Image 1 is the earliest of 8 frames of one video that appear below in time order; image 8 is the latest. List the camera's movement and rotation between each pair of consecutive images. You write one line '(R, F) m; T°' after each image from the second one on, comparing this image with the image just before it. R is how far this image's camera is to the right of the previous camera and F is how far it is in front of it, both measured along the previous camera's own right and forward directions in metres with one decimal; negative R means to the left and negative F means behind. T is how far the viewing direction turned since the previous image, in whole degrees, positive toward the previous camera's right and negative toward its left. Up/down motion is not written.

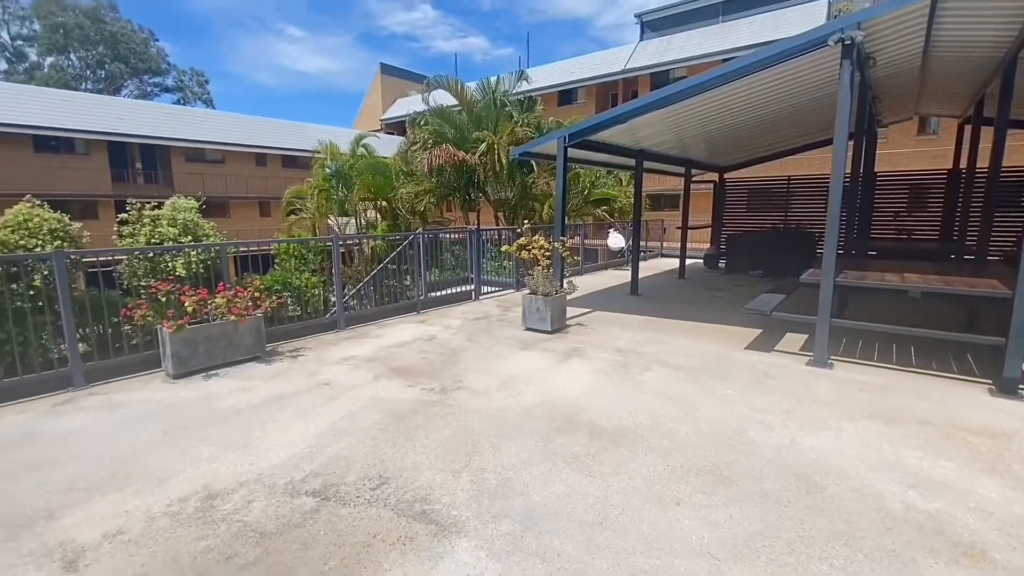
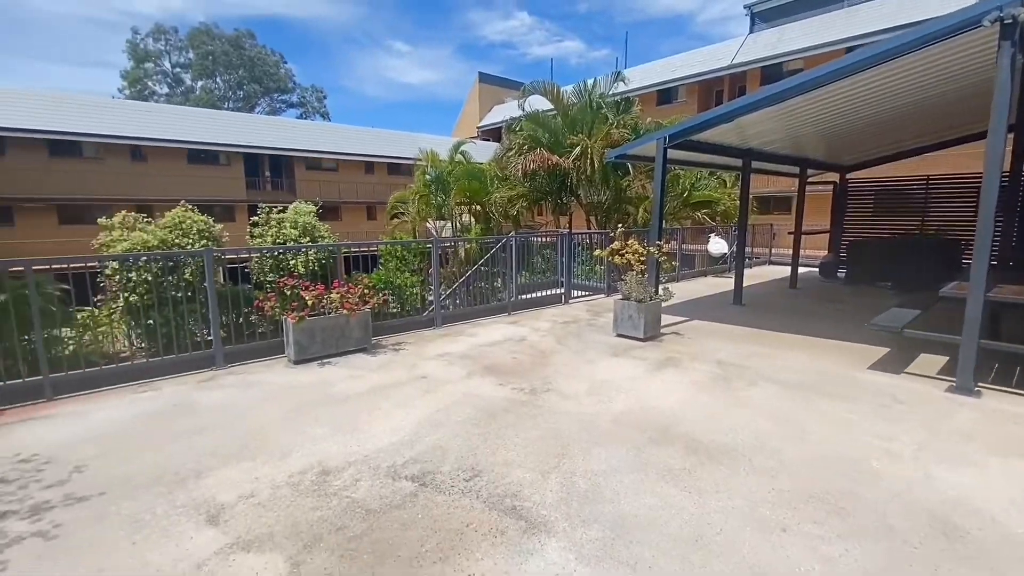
(0.0, 0.0) m; -11°
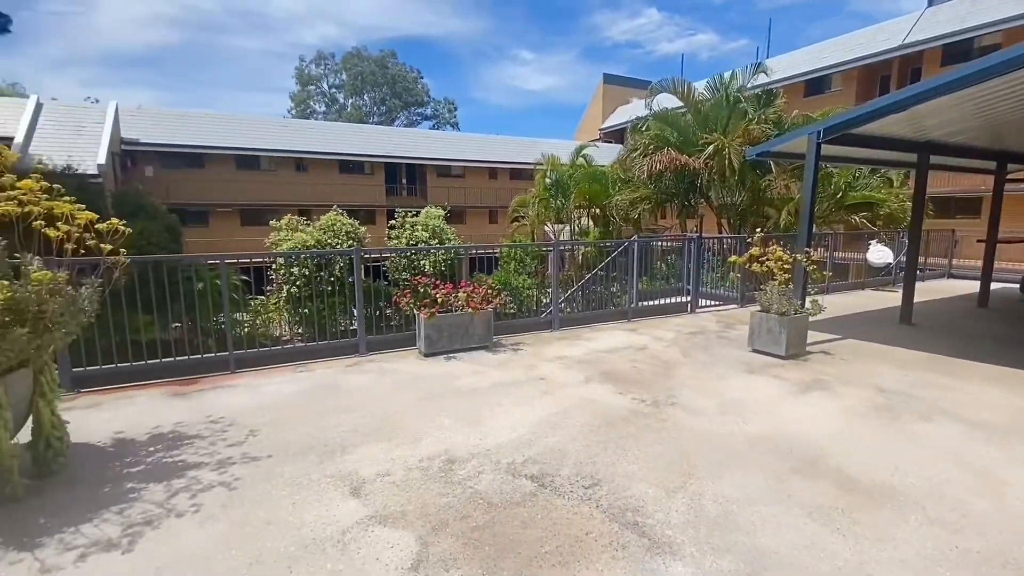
(-0.1, 0.0) m; -14°
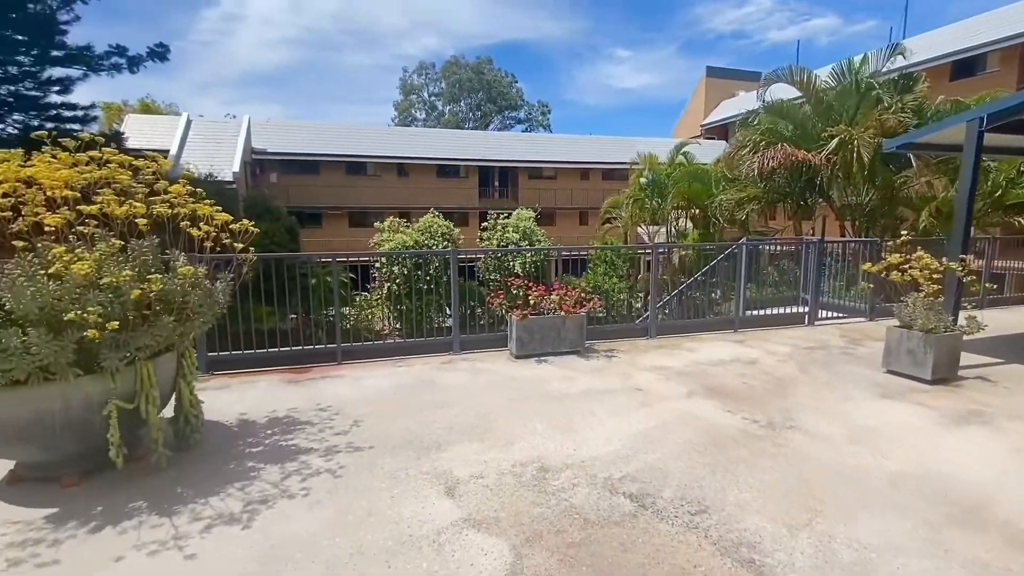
(-0.1, +0.1) m; -10°
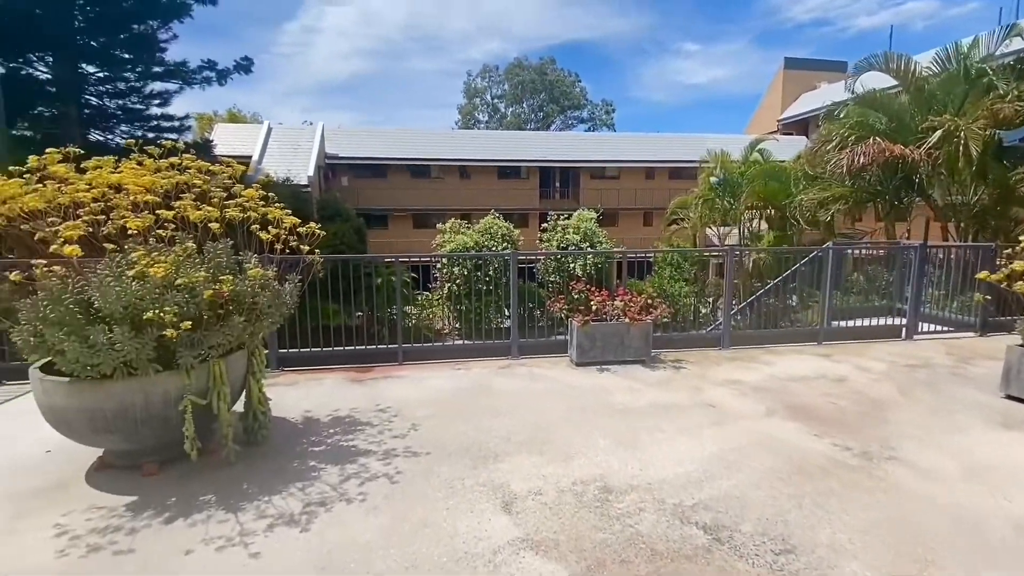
(0.0, +0.1) m; -7°
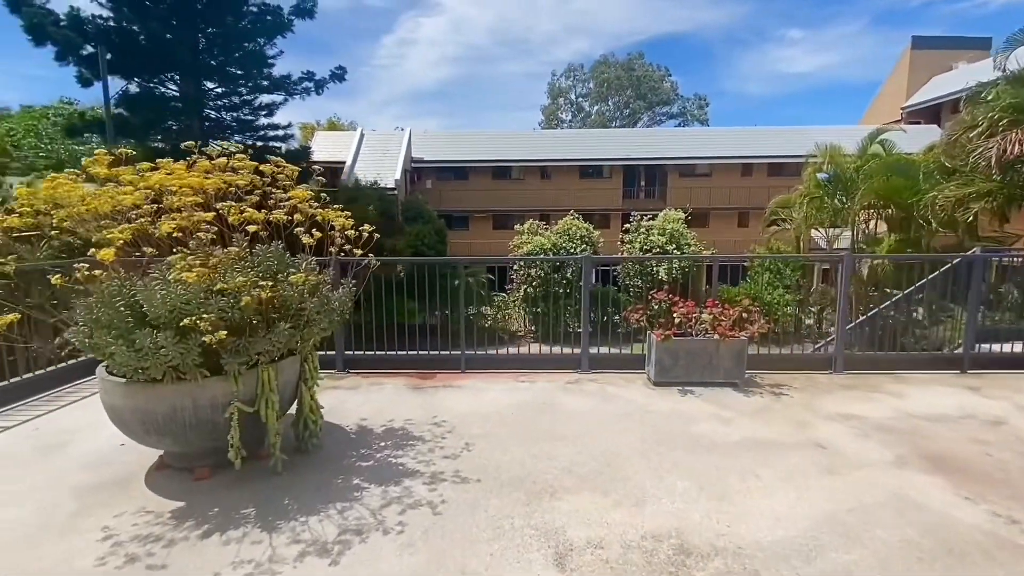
(+0.1, +0.4) m; -10°
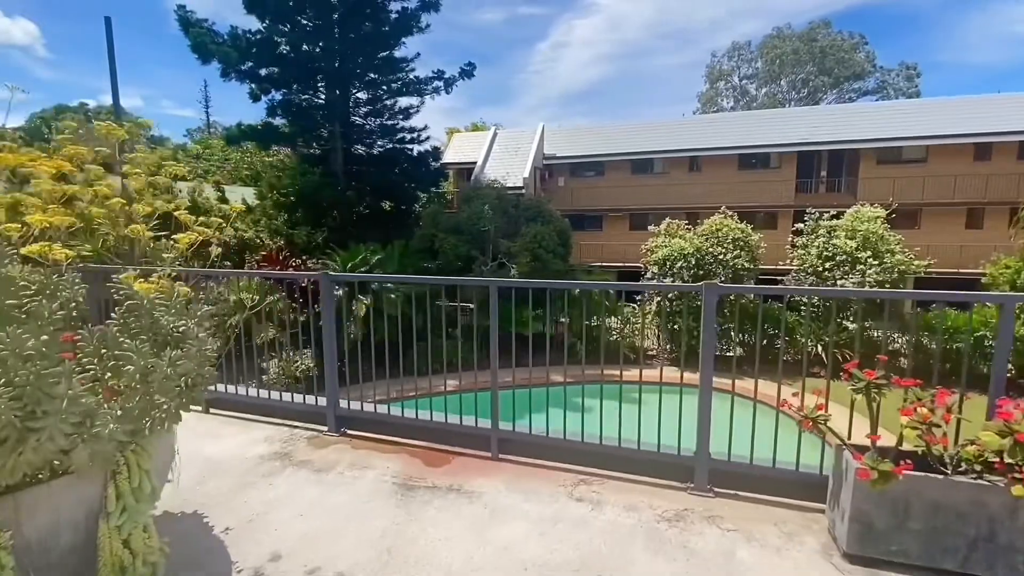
(+0.5, +1.9) m; -17°
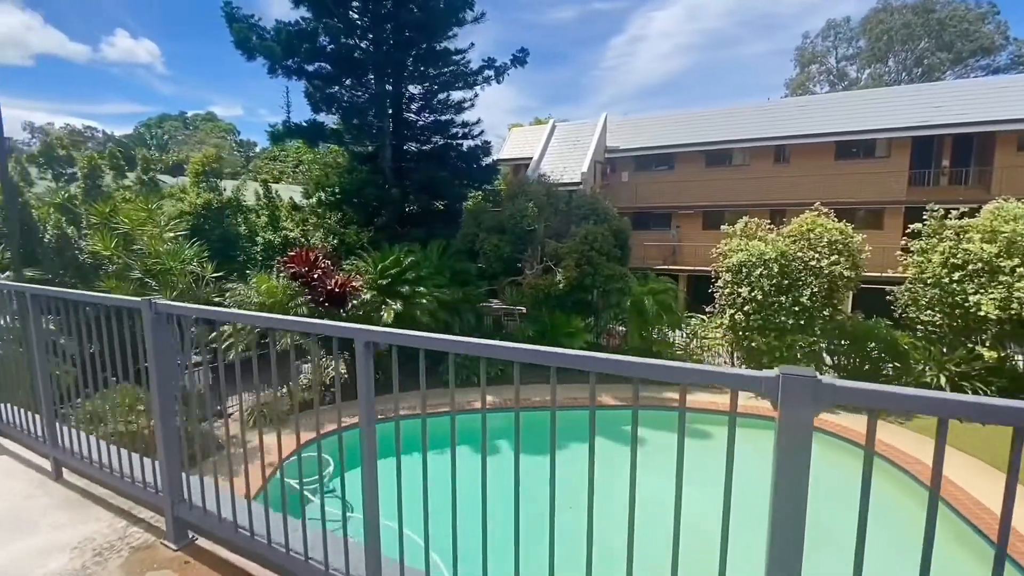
(+0.6, +1.4) m; -8°
